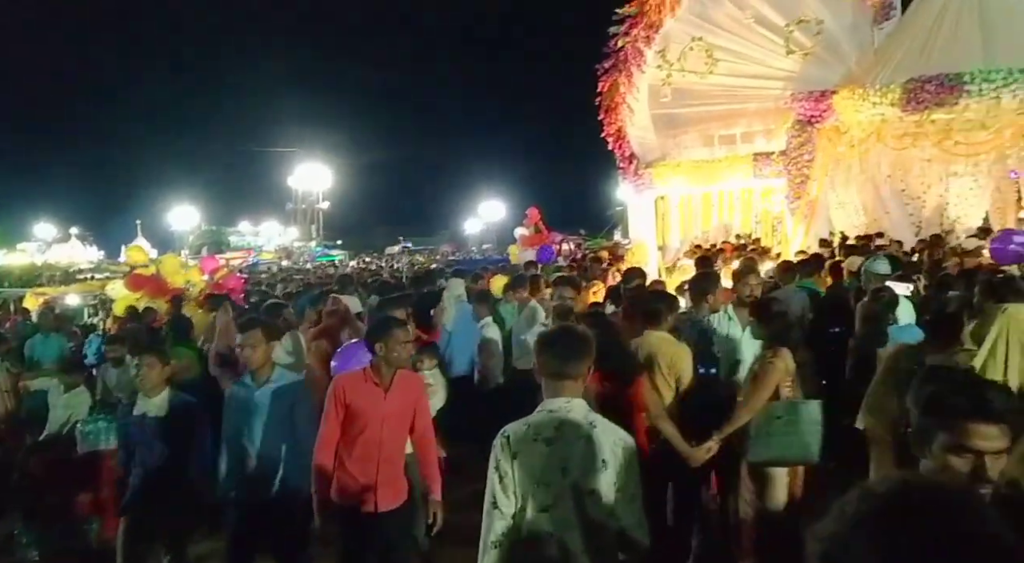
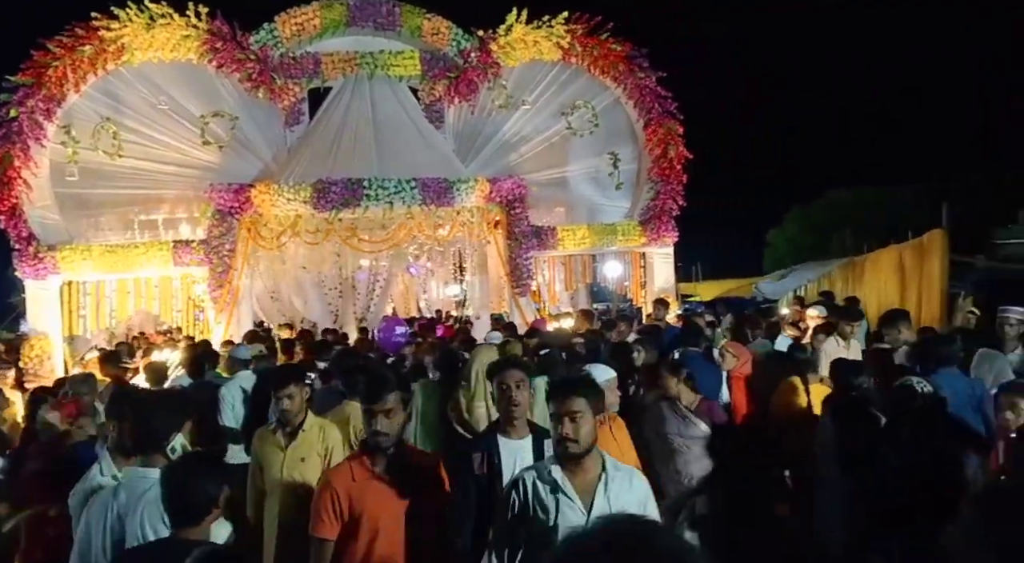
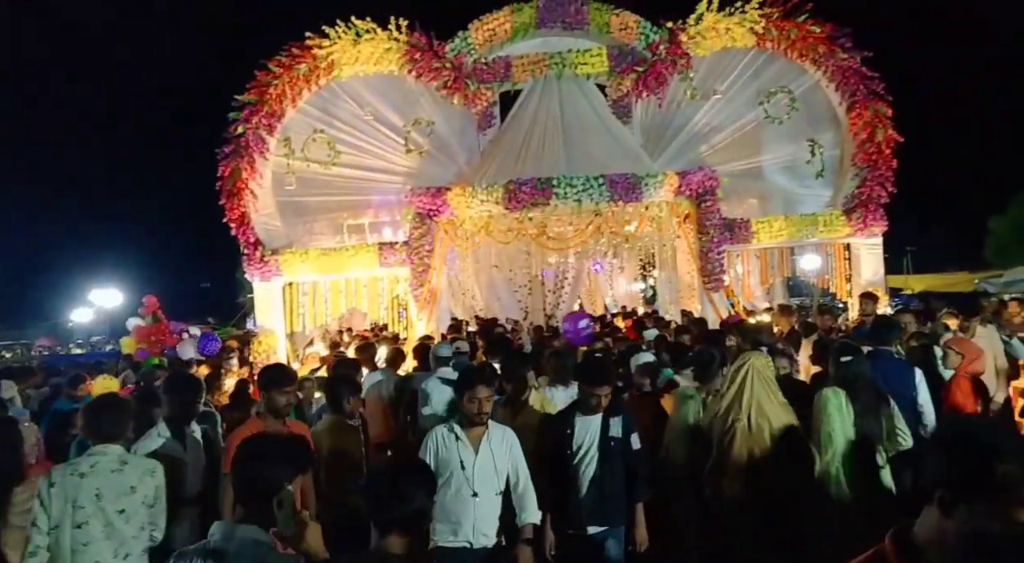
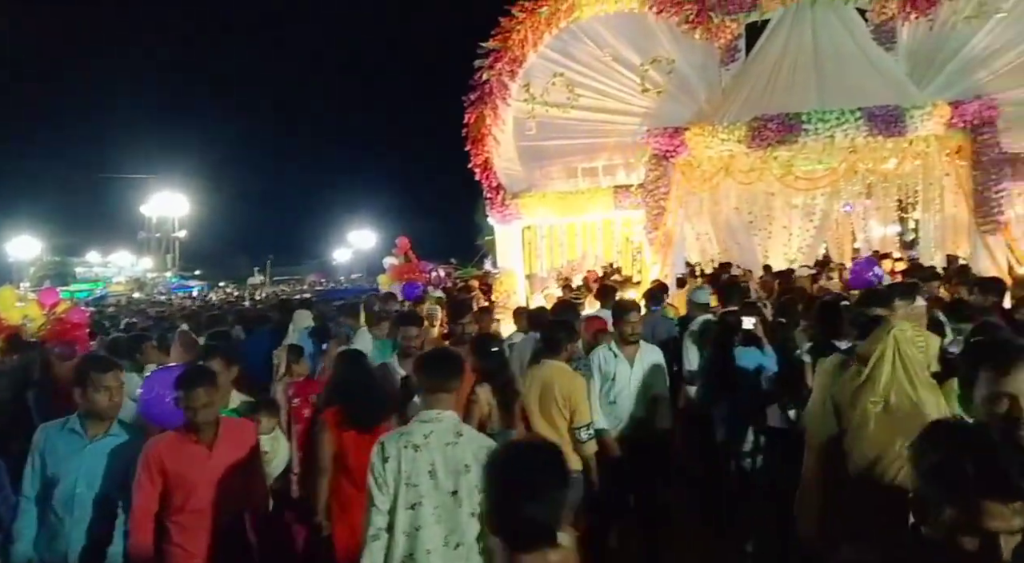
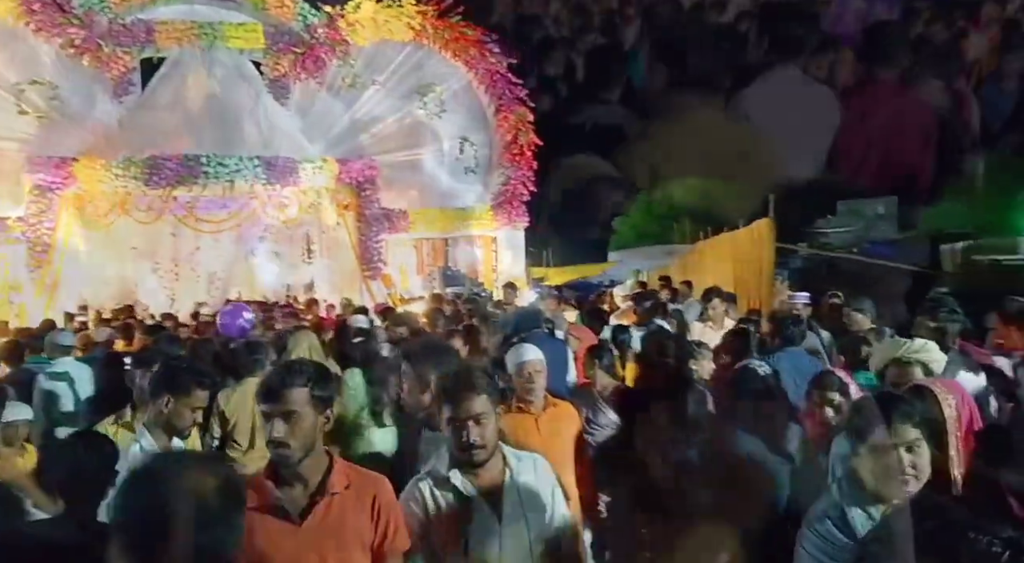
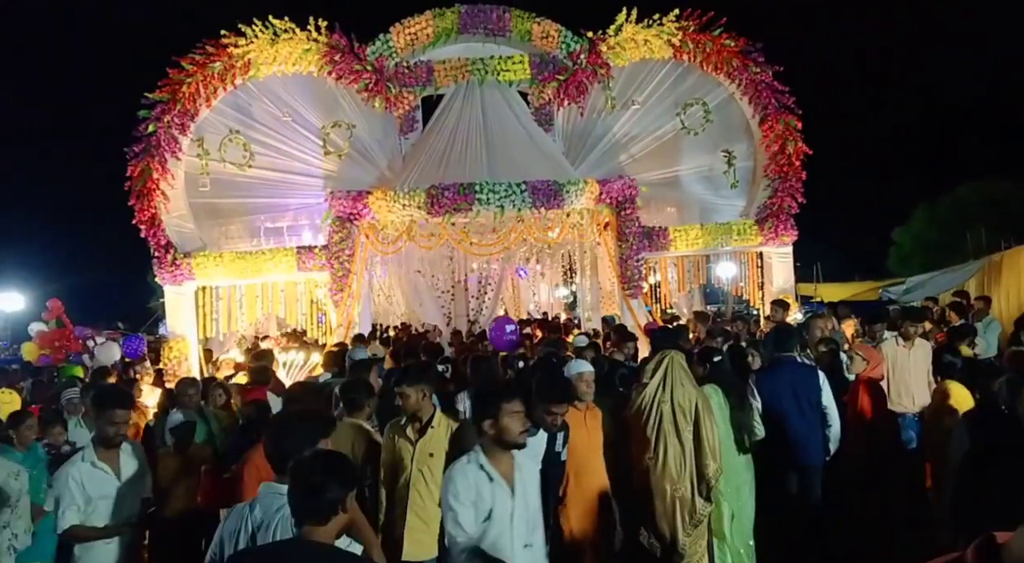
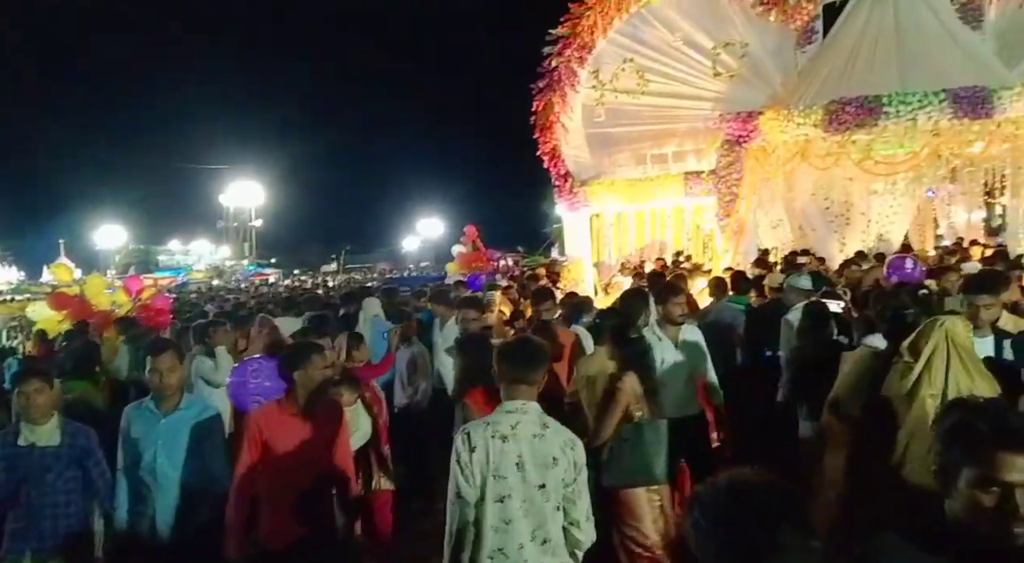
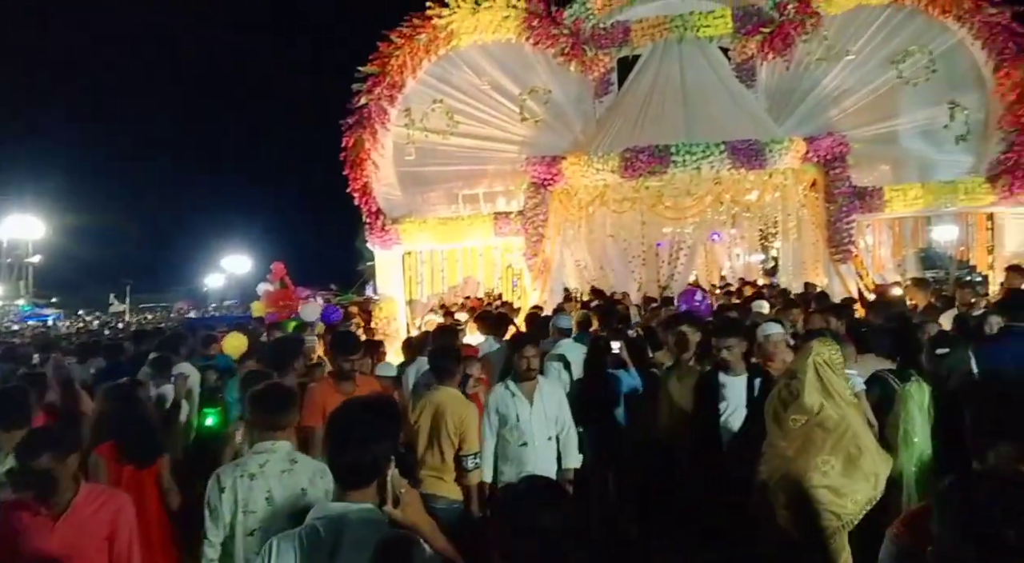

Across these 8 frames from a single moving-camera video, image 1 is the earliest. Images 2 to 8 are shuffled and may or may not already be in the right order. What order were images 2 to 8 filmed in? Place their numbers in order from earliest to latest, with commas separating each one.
7, 4, 8, 3, 6, 2, 5
